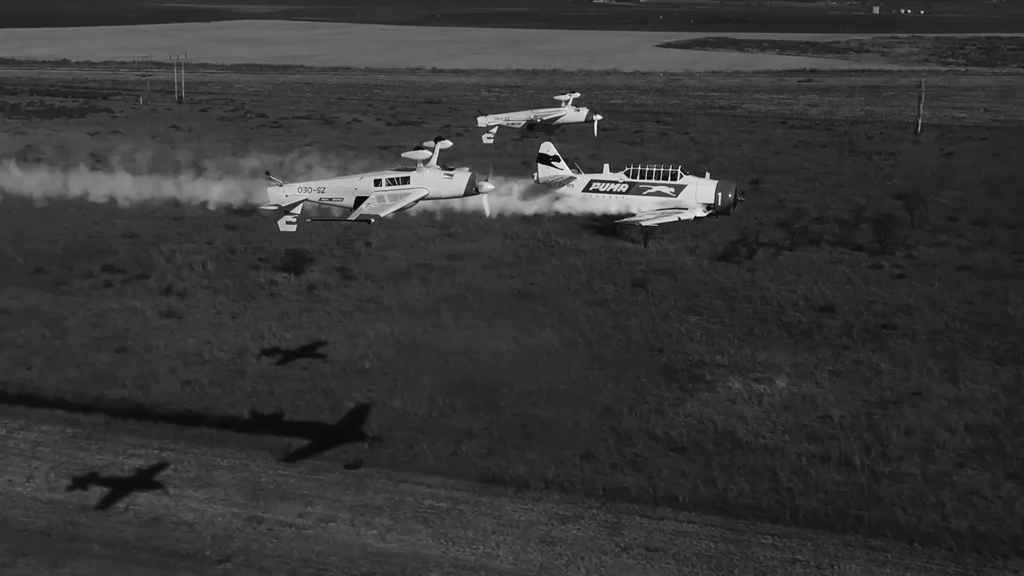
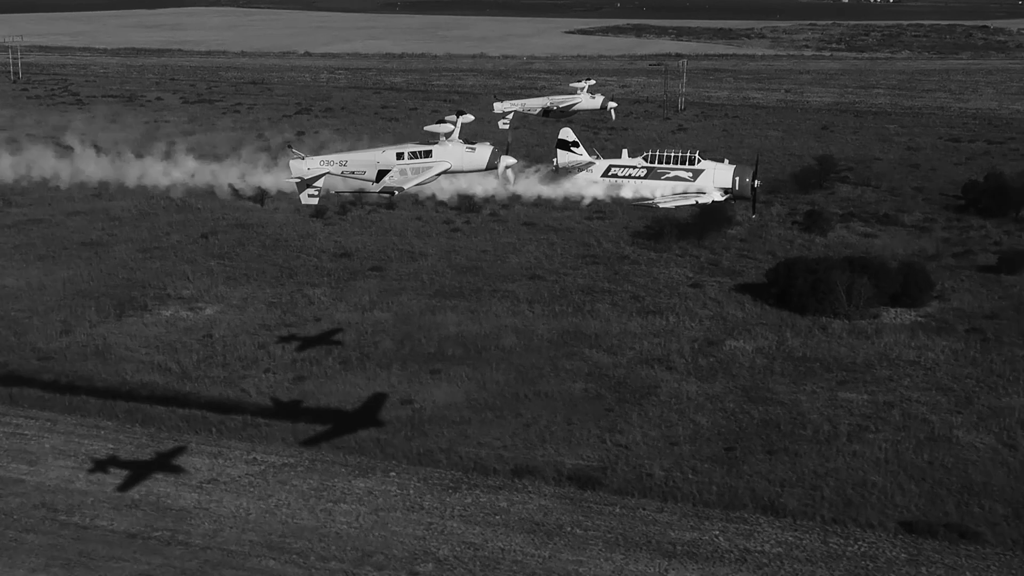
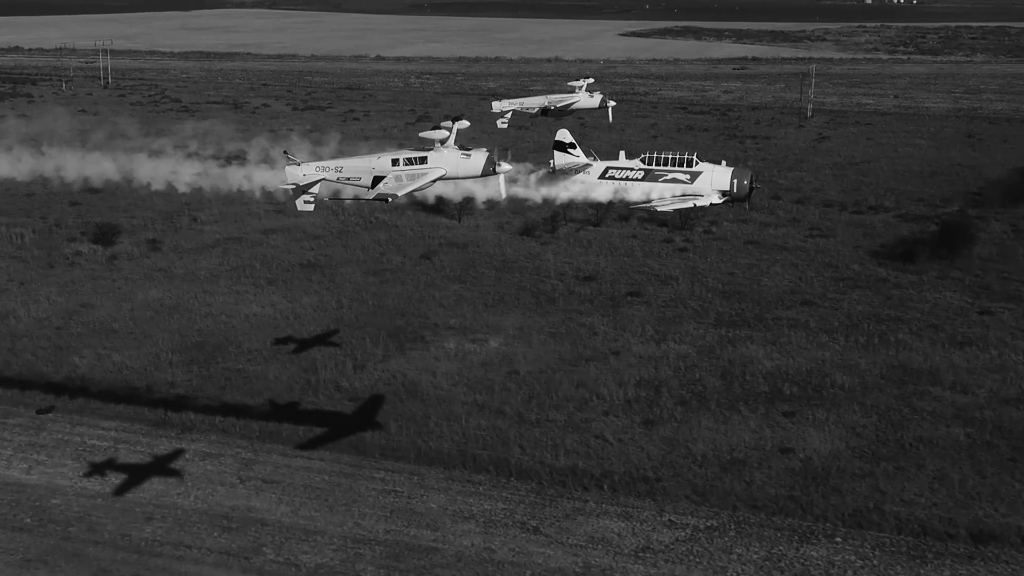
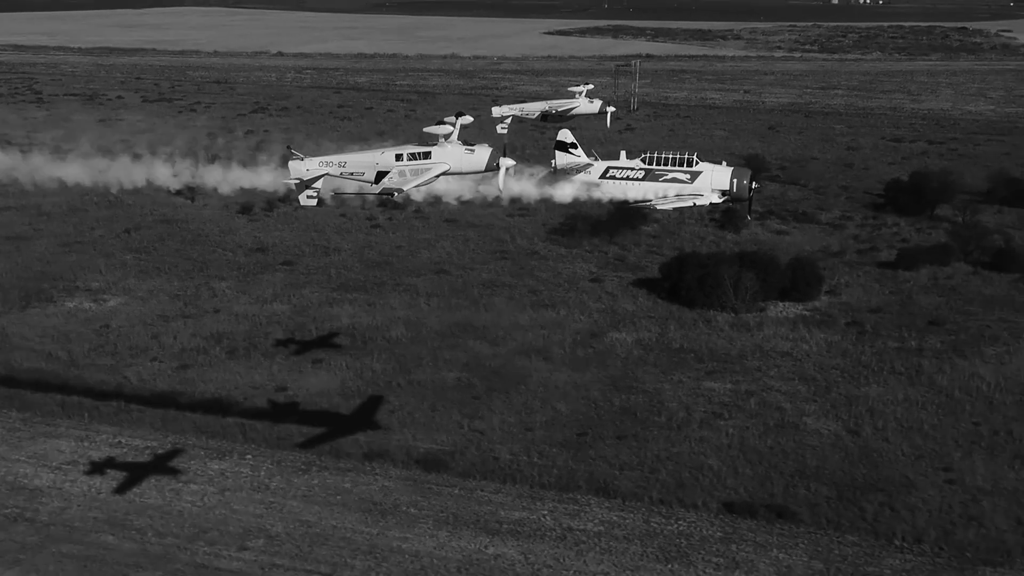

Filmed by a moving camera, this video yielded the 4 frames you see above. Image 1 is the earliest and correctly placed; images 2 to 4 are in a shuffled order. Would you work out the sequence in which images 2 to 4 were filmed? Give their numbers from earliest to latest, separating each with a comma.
3, 2, 4
